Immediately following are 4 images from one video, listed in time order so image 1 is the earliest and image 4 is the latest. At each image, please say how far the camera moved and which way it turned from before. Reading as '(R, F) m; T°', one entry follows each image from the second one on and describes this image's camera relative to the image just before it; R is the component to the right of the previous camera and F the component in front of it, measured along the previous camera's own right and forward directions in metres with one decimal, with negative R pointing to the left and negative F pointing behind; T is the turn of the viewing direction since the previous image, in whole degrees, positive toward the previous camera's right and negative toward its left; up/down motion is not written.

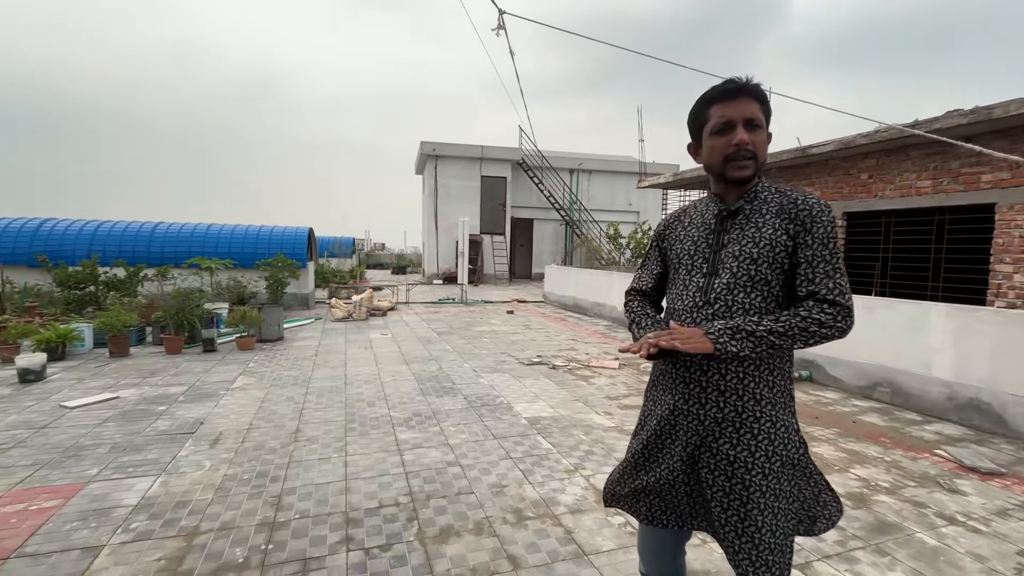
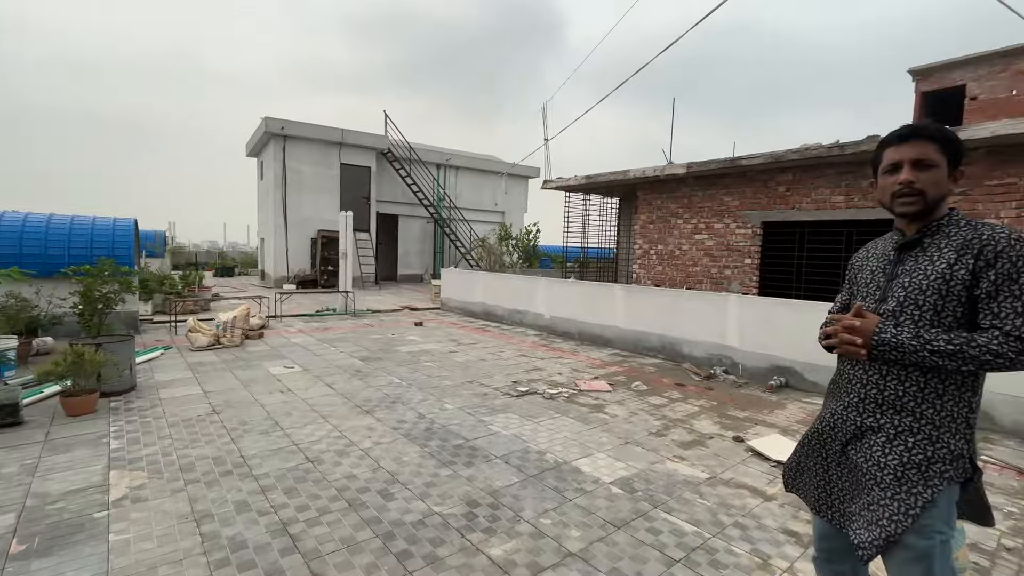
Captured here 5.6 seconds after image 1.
(-1.7, +1.4) m; +21°
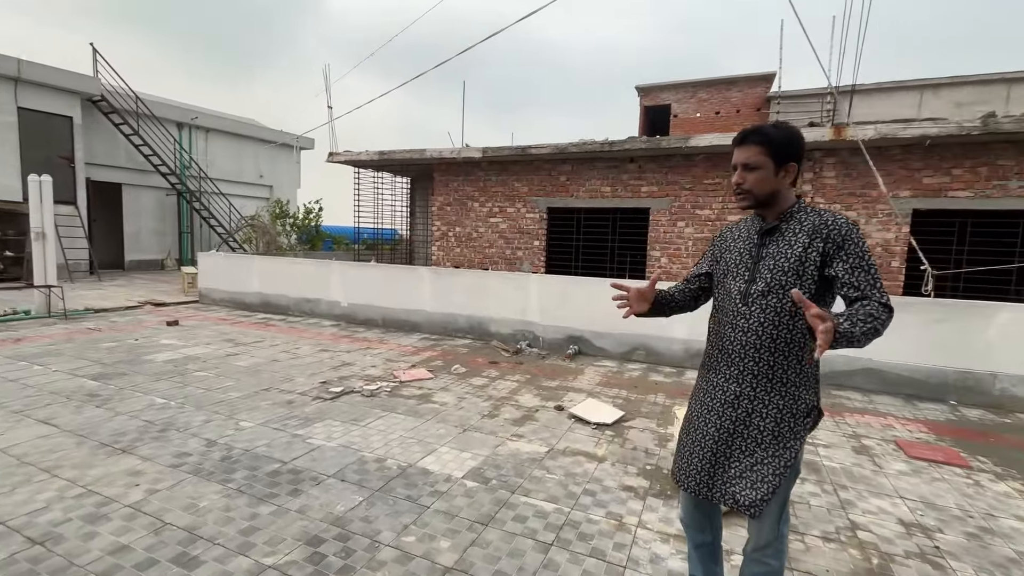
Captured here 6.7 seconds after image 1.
(-0.4, +0.4) m; +26°
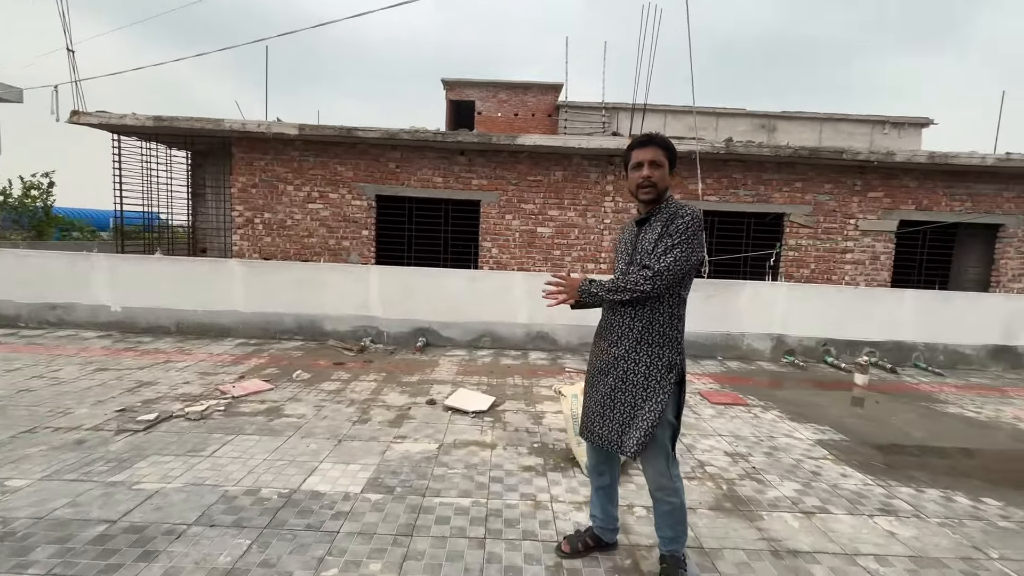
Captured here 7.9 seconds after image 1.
(-0.6, +0.2) m; +24°
